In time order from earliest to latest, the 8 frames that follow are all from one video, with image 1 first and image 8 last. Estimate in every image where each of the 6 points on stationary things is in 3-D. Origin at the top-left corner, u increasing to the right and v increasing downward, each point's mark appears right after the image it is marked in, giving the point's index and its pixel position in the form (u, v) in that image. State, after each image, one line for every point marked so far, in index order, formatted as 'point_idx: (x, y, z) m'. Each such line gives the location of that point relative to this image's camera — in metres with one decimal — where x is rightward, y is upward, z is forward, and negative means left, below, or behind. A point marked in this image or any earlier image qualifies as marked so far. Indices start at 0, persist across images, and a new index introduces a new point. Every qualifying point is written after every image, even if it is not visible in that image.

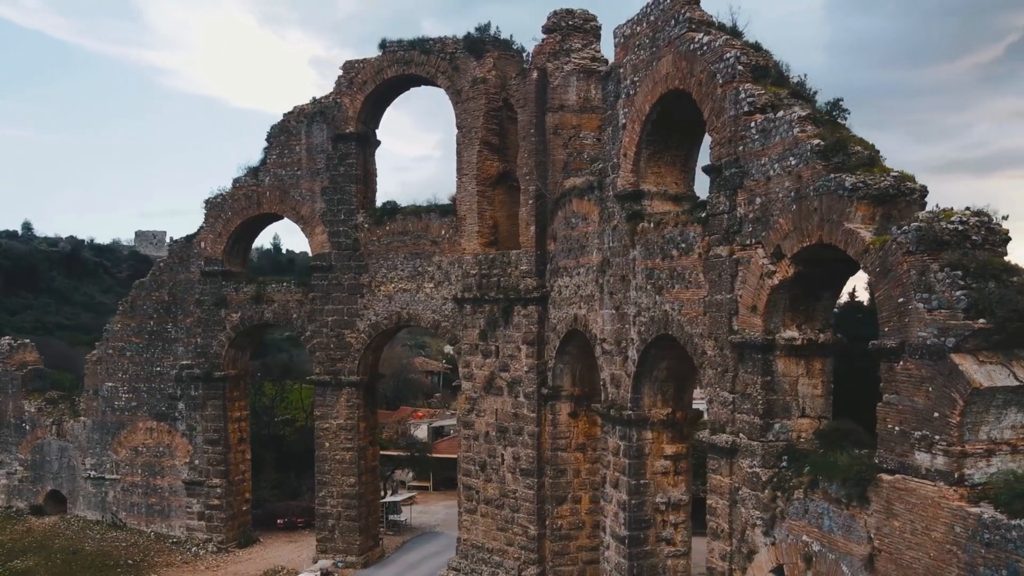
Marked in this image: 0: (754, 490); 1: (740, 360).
0: (+2.5, -2.1, +8.3) m
1: (+2.4, -0.8, +8.6) m
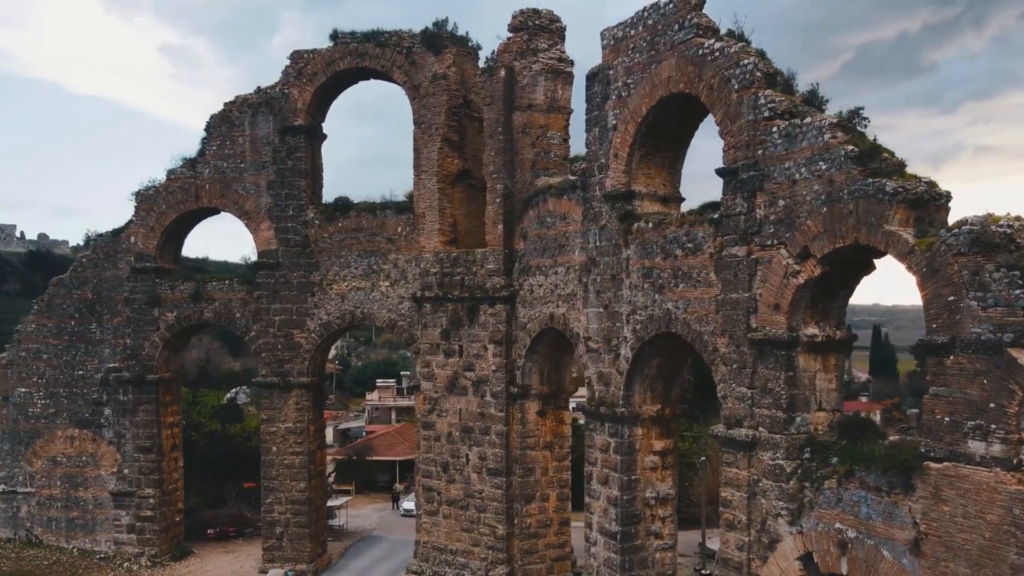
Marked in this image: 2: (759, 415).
0: (+2.8, -2.0, +8.6) m
1: (+2.7, -0.8, +8.9) m
2: (+2.7, -1.4, +8.9) m
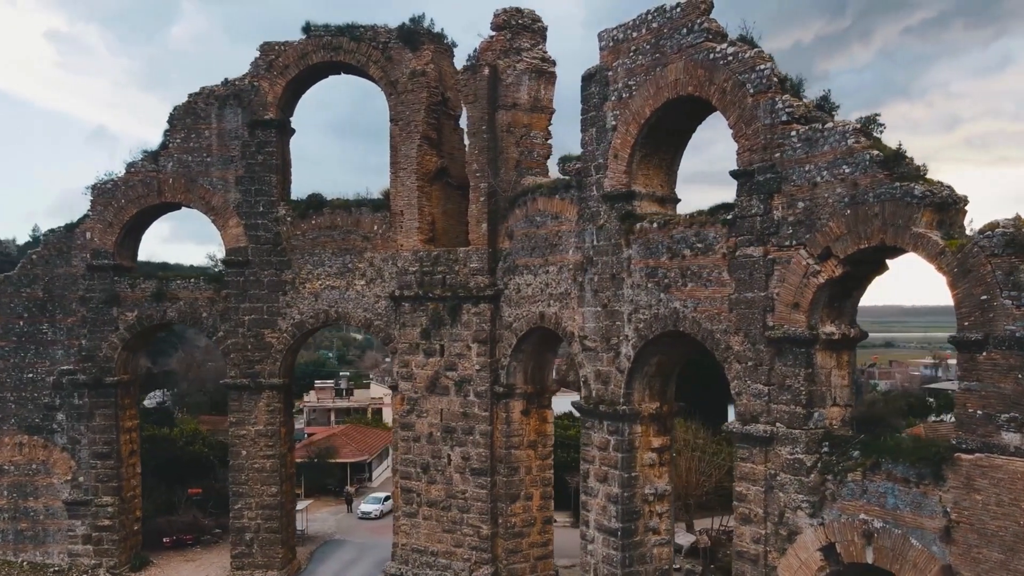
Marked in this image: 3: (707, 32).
0: (+3.1, -2.0, +8.9) m
1: (+3.0, -0.7, +9.2) m
2: (+3.0, -1.4, +9.2) m
3: (+2.4, +3.2, +10.2) m
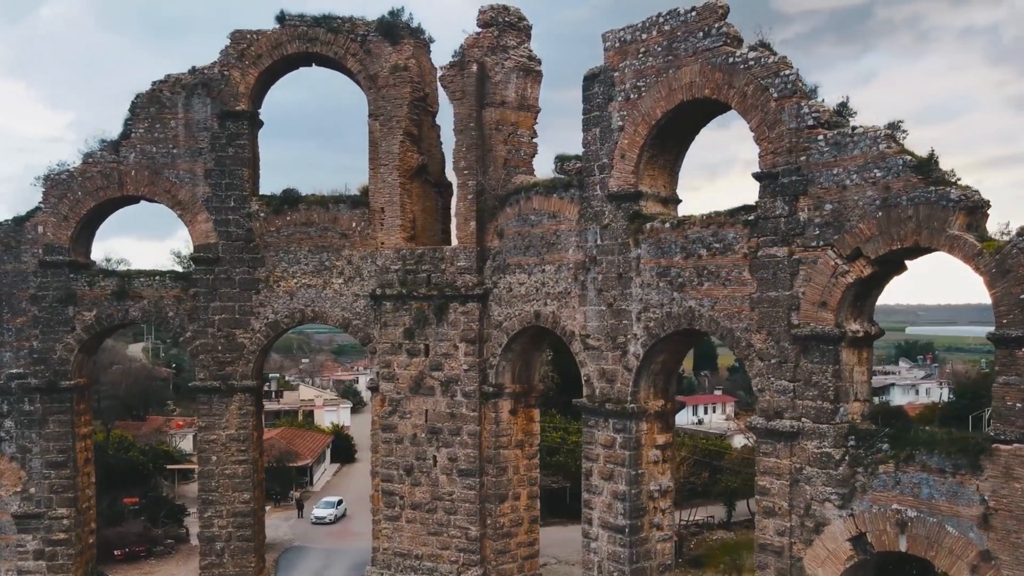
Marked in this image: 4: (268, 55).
0: (+3.5, -2.0, +9.2) m
1: (+3.4, -0.7, +9.5) m
2: (+3.4, -1.4, +9.4) m
3: (+2.7, +3.2, +10.4) m
4: (-4.5, +4.3, +15.2) m
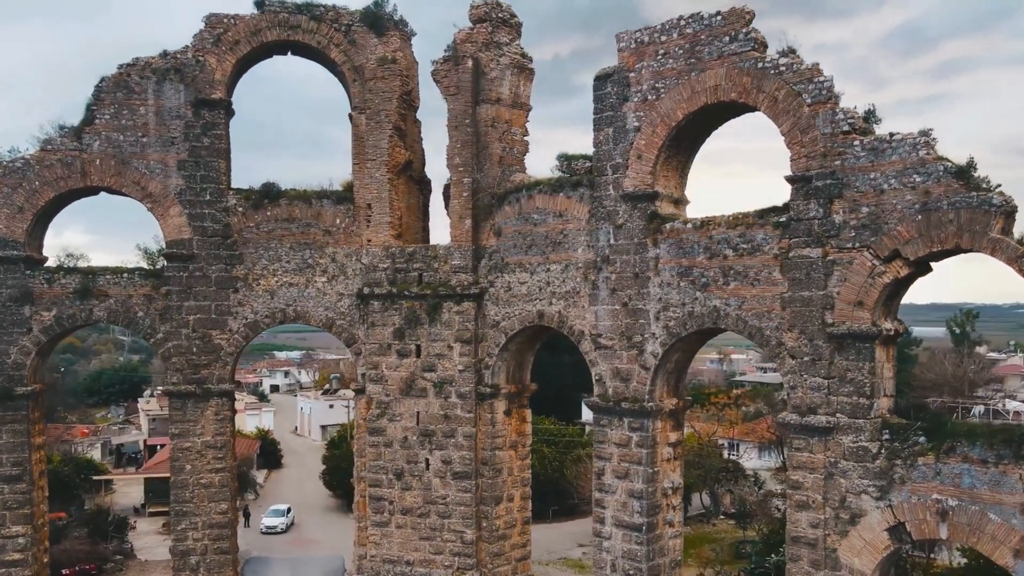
0: (+4.1, -2.0, +9.6) m
1: (+3.9, -0.7, +9.8) m
2: (+3.9, -1.4, +9.8) m
3: (+3.1, +3.2, +10.7) m
4: (-4.7, +4.4, +14.4) m
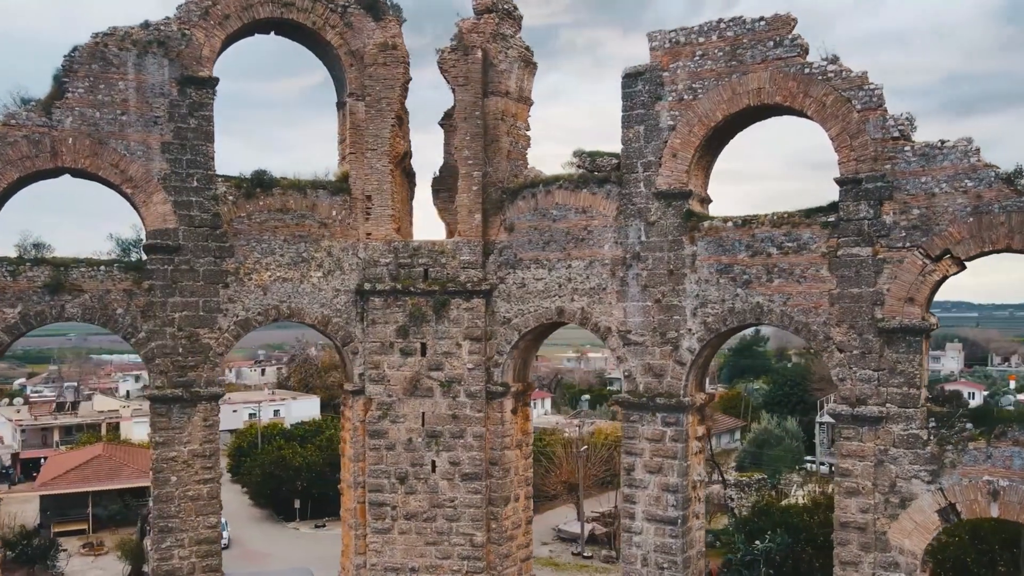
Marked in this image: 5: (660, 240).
0: (+5.0, -2.0, +10.2) m
1: (+4.8, -0.7, +10.4) m
2: (+4.8, -1.3, +10.4) m
3: (+3.9, +3.3, +11.1) m
4: (-4.5, +4.4, +13.3) m
5: (+2.2, +0.7, +12.1) m
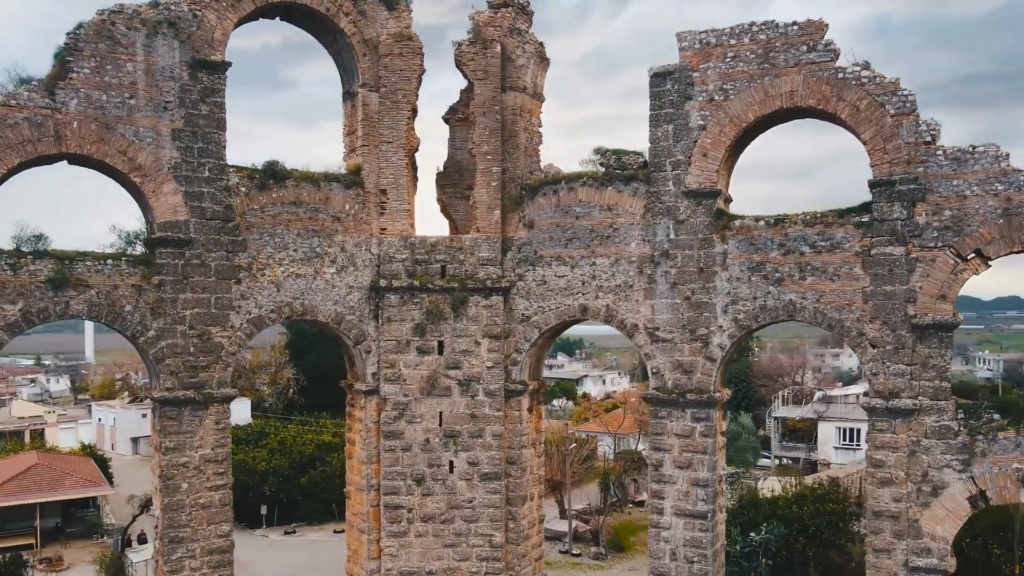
0: (+5.7, -2.0, +10.7) m
1: (+5.4, -0.7, +10.9) m
2: (+5.4, -1.3, +10.8) m
3: (+4.5, +3.3, +11.5) m
4: (-4.1, +4.5, +12.7) m
5: (+2.7, +0.7, +12.2) m
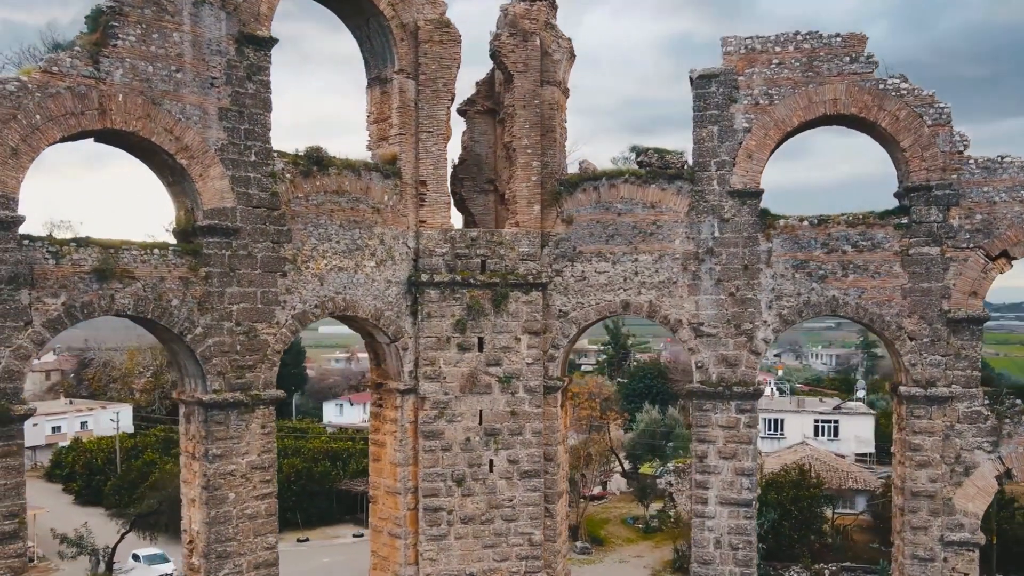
0: (+6.7, -1.9, +11.7) m
1: (+6.4, -0.6, +11.9) m
2: (+6.4, -1.3, +11.8) m
3: (+5.4, +3.3, +12.3) m
4: (-3.2, +4.6, +11.9) m
5: (+3.5, +0.8, +12.7) m
